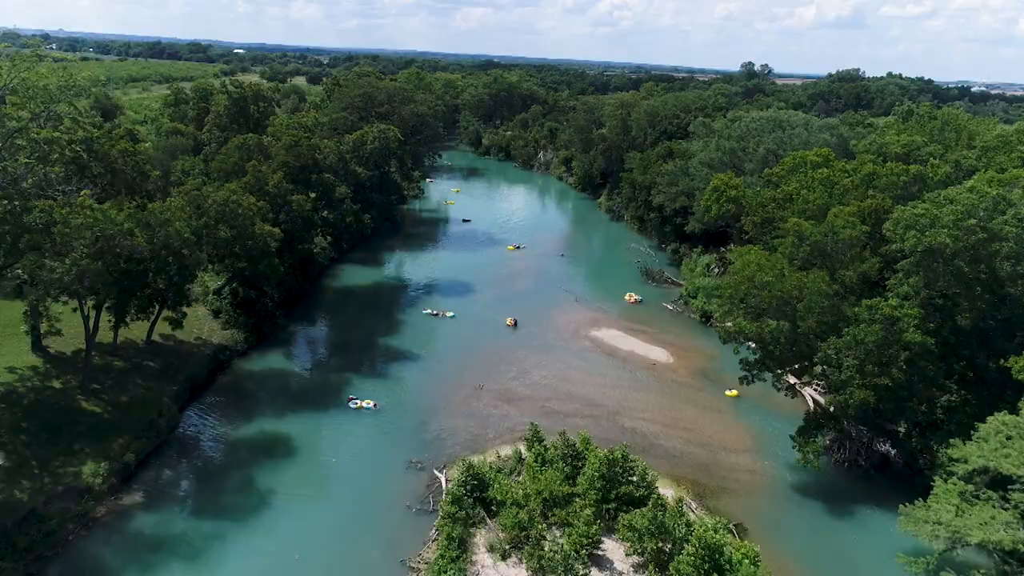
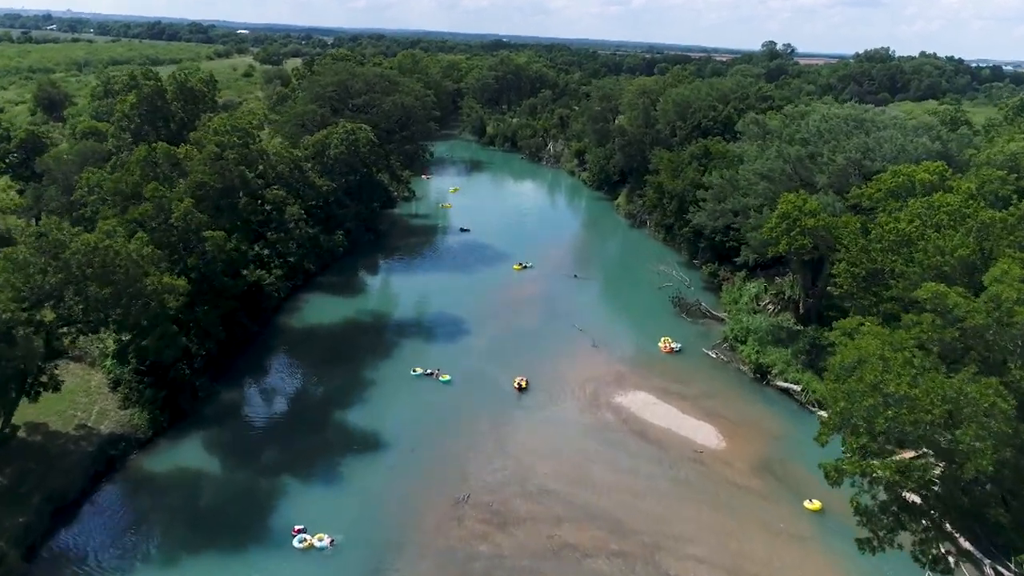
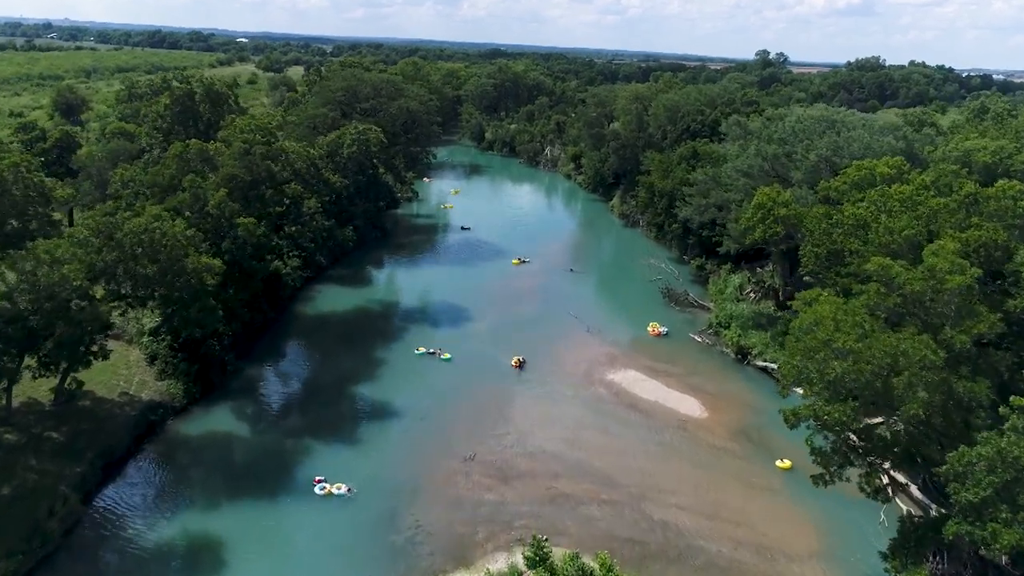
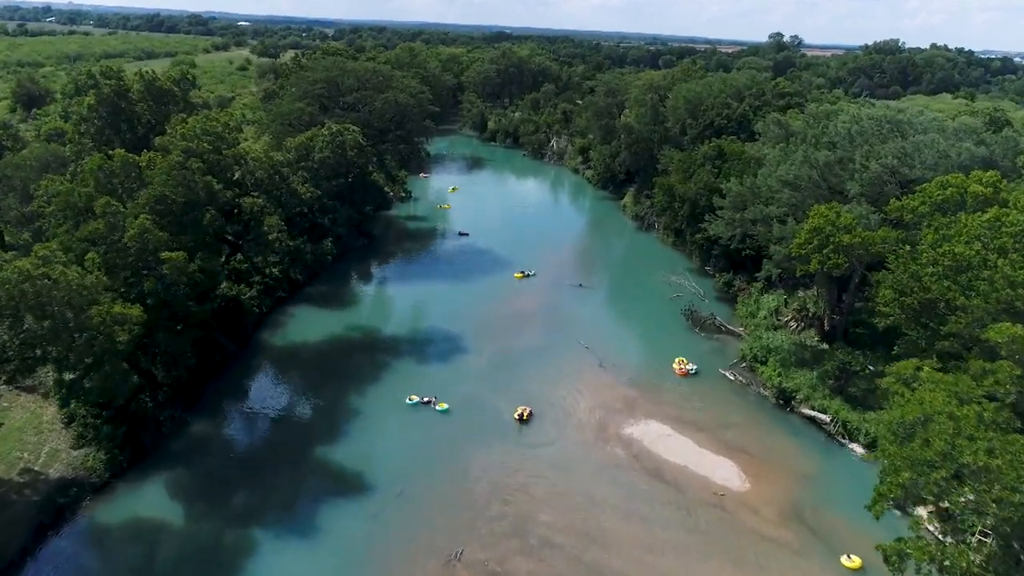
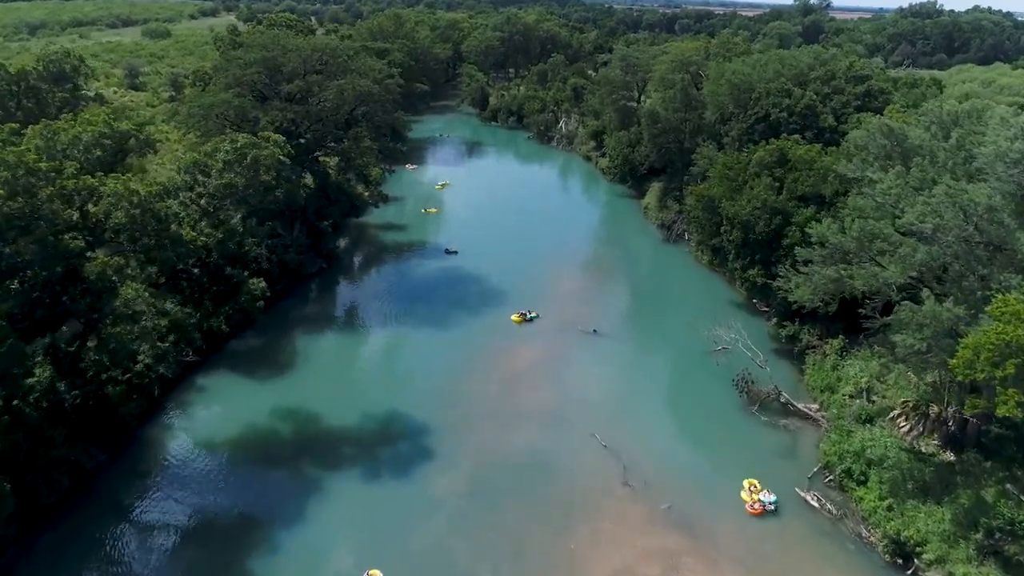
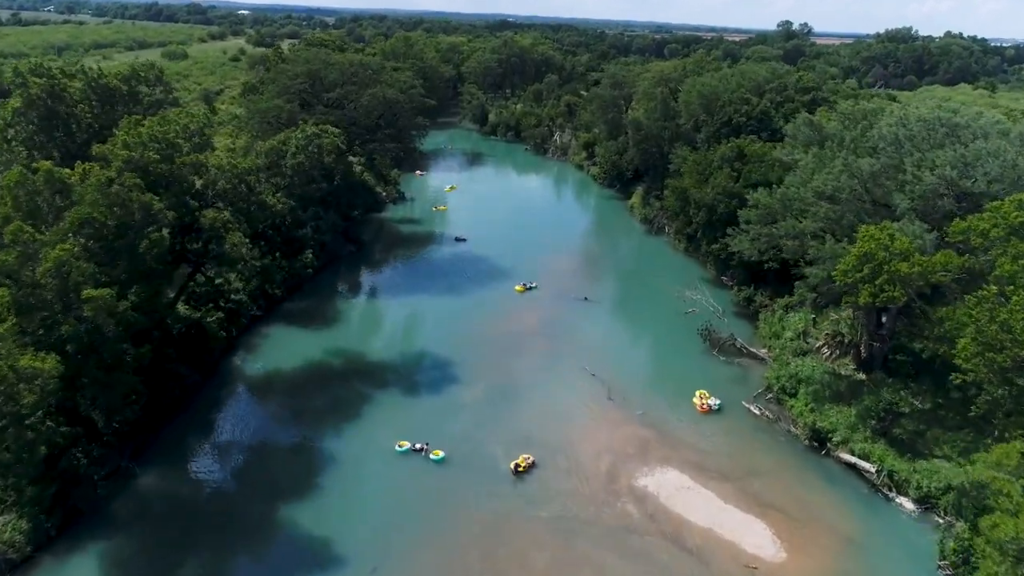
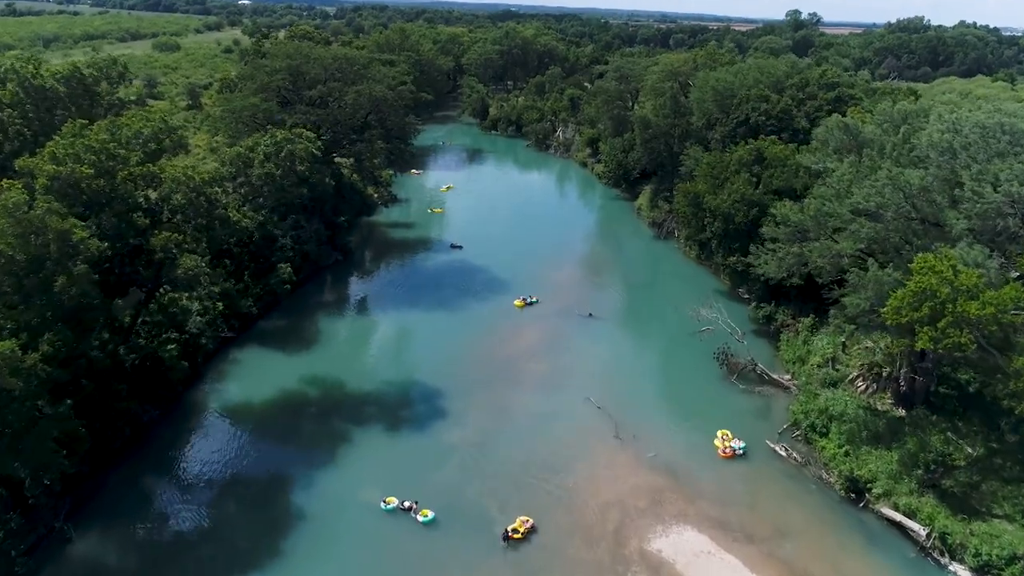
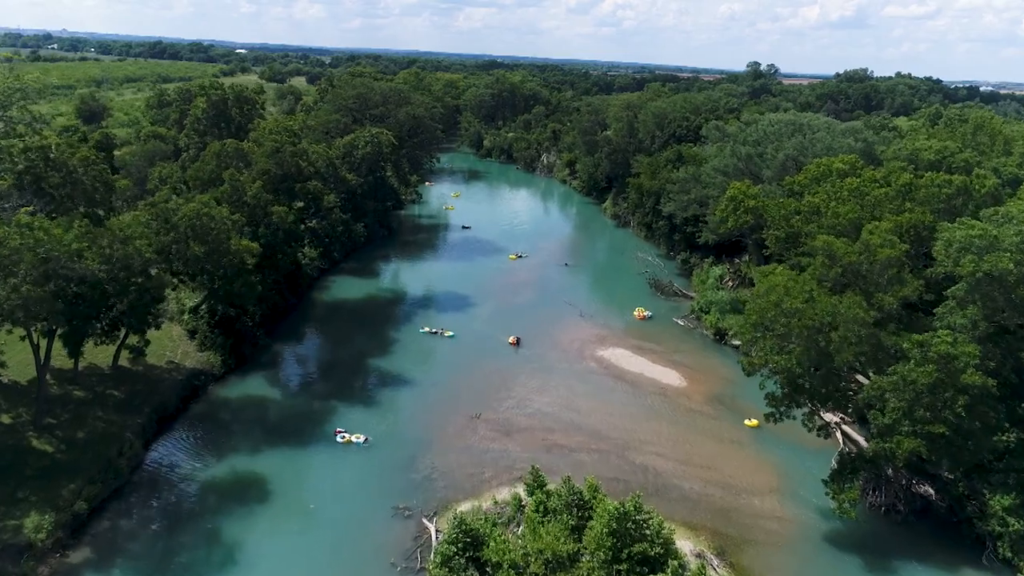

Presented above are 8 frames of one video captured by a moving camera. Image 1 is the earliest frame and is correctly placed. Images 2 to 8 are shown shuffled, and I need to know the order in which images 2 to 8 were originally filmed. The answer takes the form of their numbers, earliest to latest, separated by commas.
8, 3, 2, 4, 6, 7, 5
